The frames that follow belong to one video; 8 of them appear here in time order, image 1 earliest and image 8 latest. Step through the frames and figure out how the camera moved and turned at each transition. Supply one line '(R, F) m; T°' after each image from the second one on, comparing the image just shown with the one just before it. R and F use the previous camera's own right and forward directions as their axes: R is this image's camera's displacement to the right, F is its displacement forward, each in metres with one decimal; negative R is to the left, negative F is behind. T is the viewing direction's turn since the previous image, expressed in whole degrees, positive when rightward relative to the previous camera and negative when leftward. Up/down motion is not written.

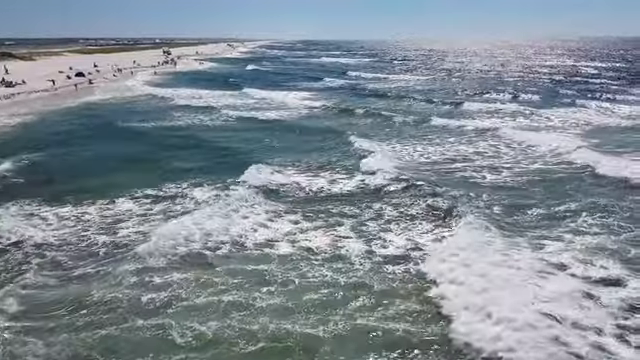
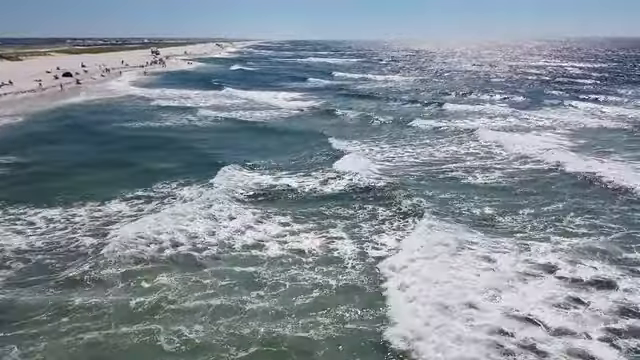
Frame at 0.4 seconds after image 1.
(+0.8, +0.4) m; -17°
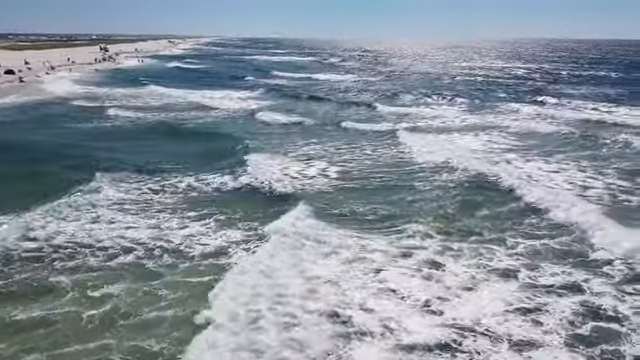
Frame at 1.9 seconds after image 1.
(-0.1, +0.2) m; +4°
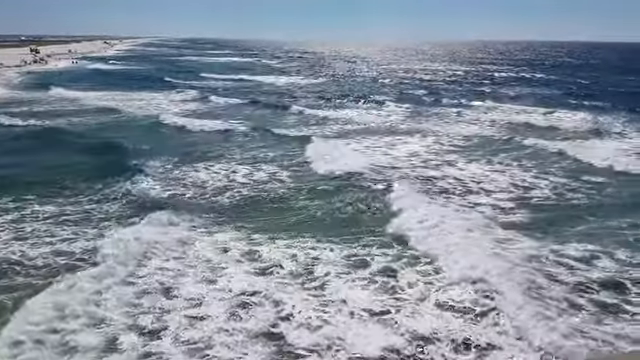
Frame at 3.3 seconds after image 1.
(-0.1, +0.3) m; +5°
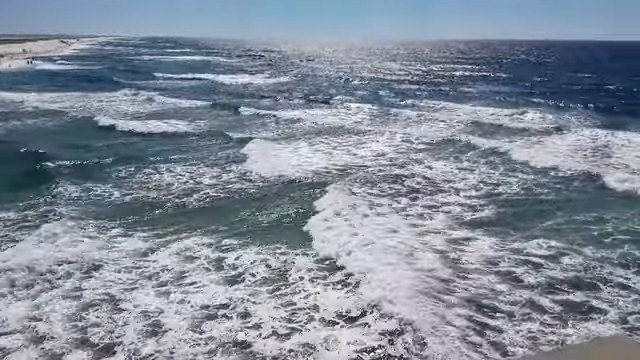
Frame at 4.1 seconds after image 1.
(-0.1, +0.2) m; +3°
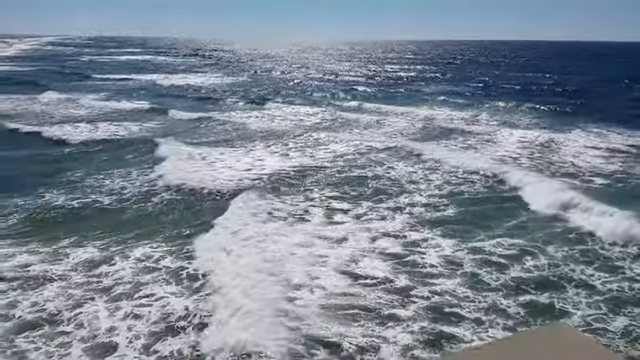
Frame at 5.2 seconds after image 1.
(-0.2, +0.4) m; +4°
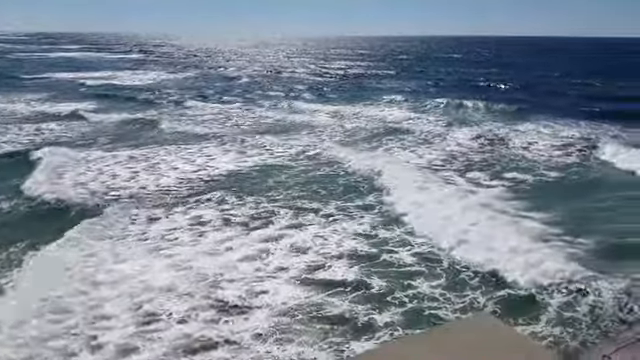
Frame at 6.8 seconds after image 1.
(-0.5, +0.6) m; +5°
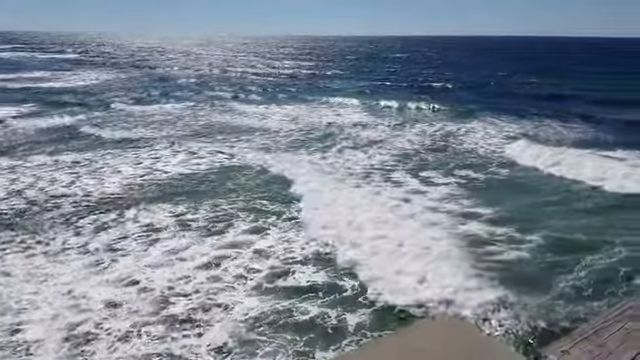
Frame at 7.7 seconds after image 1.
(-0.4, +0.7) m; +5°
